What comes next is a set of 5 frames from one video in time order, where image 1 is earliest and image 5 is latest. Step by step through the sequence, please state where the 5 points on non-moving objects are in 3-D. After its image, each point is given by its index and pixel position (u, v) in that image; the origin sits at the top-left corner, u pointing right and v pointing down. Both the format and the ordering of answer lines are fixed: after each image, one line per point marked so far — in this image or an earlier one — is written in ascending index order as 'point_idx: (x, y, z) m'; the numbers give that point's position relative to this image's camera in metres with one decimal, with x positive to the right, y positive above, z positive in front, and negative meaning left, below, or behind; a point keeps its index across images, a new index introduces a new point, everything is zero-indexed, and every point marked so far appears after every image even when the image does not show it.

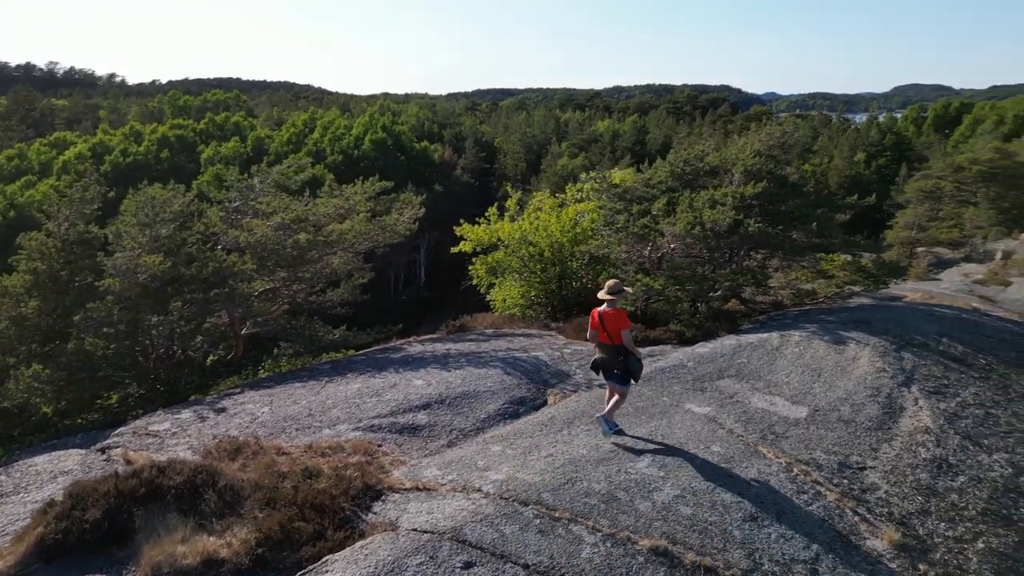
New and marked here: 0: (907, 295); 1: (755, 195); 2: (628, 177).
0: (+7.9, -0.2, +15.0) m
1: (+4.2, +1.6, +12.9) m
2: (+2.3, +2.1, +14.5) m
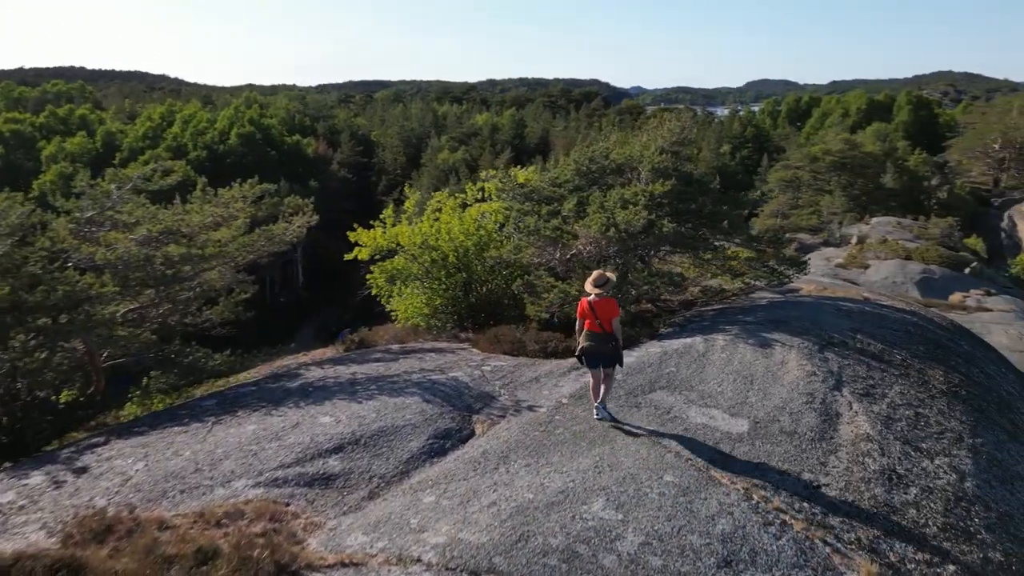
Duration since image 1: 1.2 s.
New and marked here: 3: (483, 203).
0: (+5.9, -0.1, +15.2) m
1: (+2.6, +1.6, +12.5) m
2: (+0.4, +2.1, +13.8) m
3: (-0.6, +1.7, +14.7) m
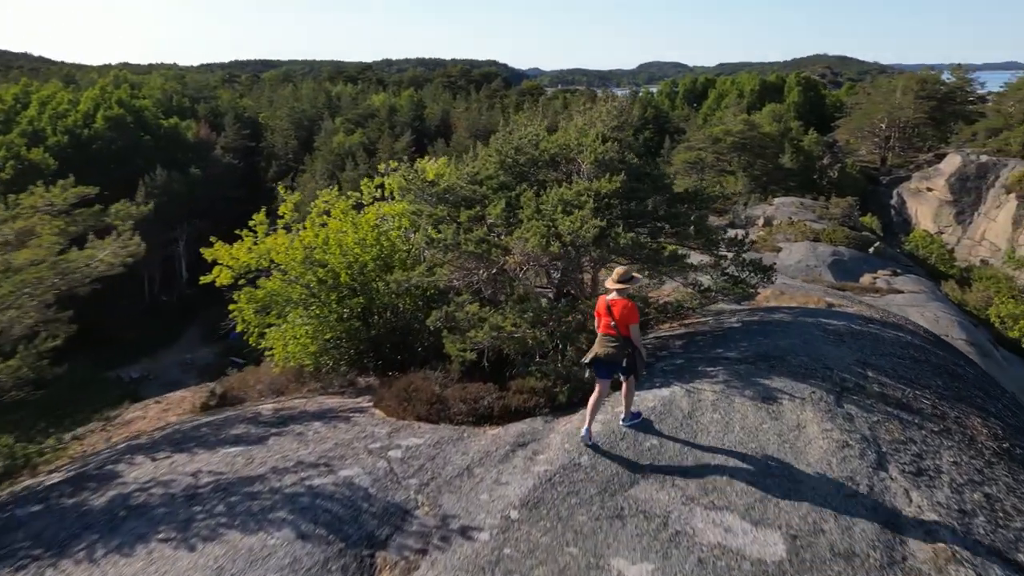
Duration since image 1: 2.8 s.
0: (+4.4, -0.2, +13.0) m
1: (+1.4, +1.3, +9.9) m
2: (-1.0, +1.7, +10.9) m
3: (-2.0, +1.3, +11.7) m
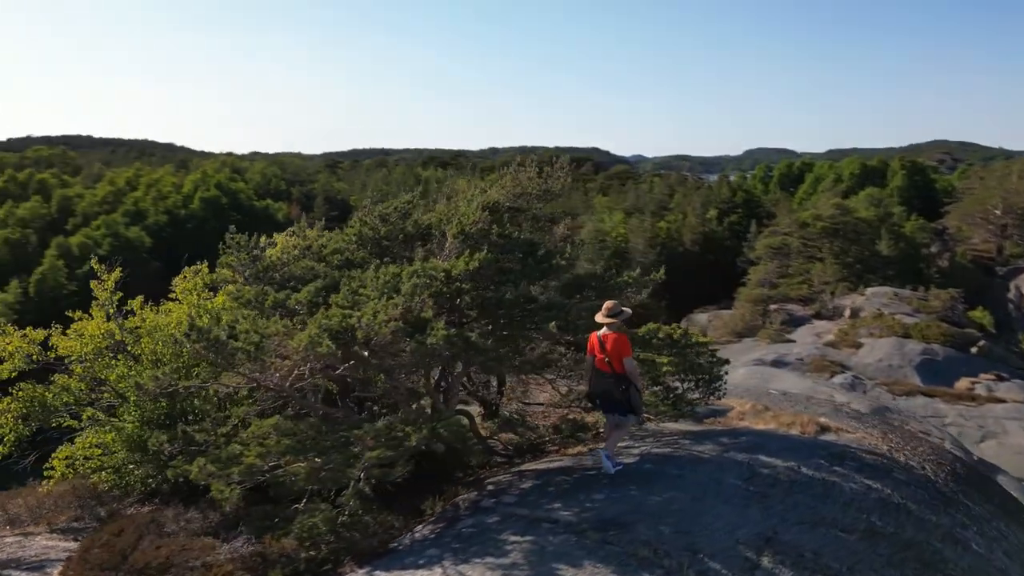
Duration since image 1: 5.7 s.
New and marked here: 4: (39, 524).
0: (+2.9, -1.8, +10.1) m
1: (-0.5, +0.1, +7.5) m
2: (-2.7, +0.5, +8.9) m
3: (-3.6, 0.0, +9.7) m
4: (-4.8, -2.4, +7.5) m
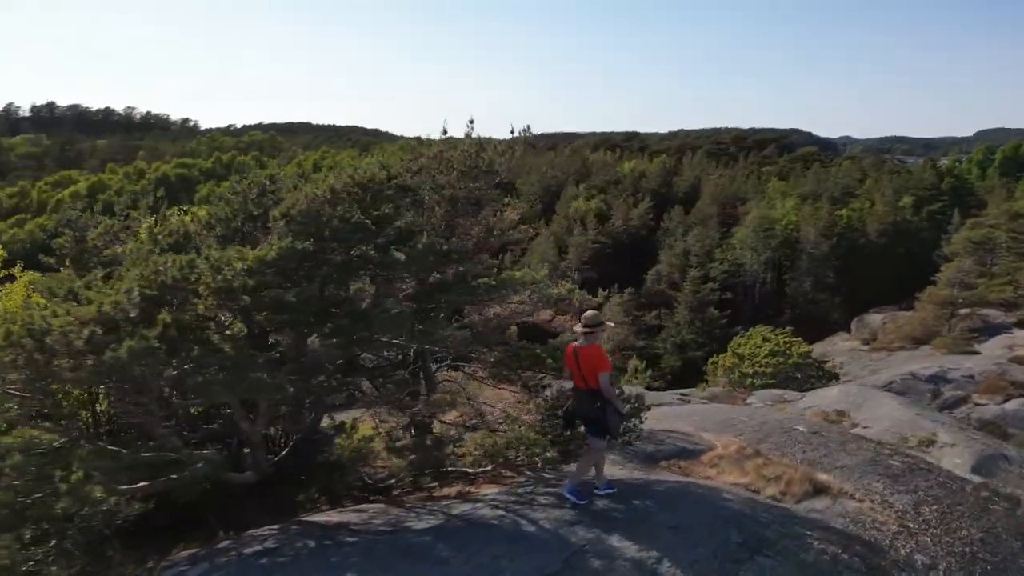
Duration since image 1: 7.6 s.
0: (+1.7, -1.9, +7.7) m
1: (-2.1, +0.2, +6.0) m
2: (-3.9, +0.6, +7.9) m
3: (-4.6, +0.2, +8.9) m
4: (-6.4, -2.2, +7.2) m
